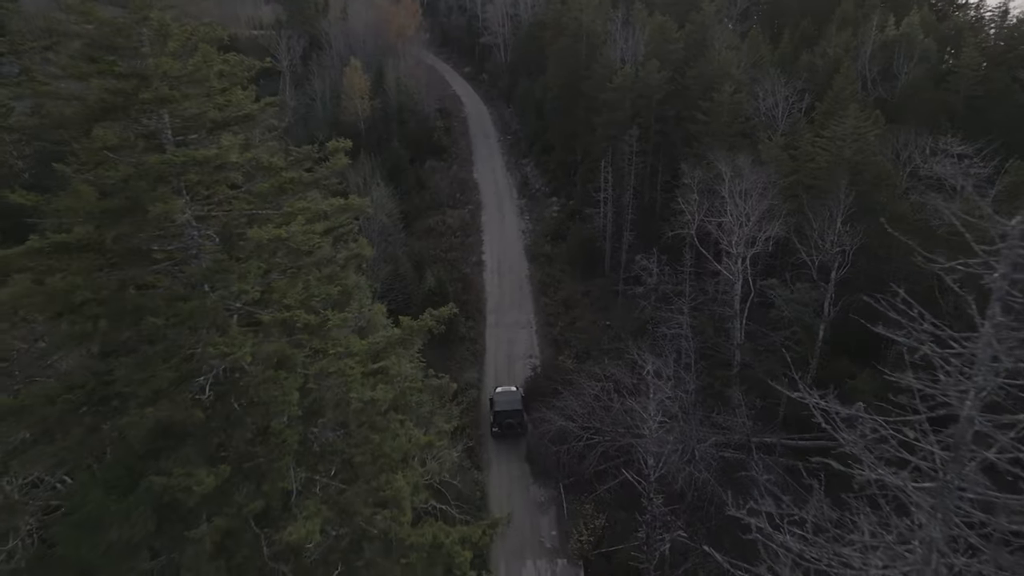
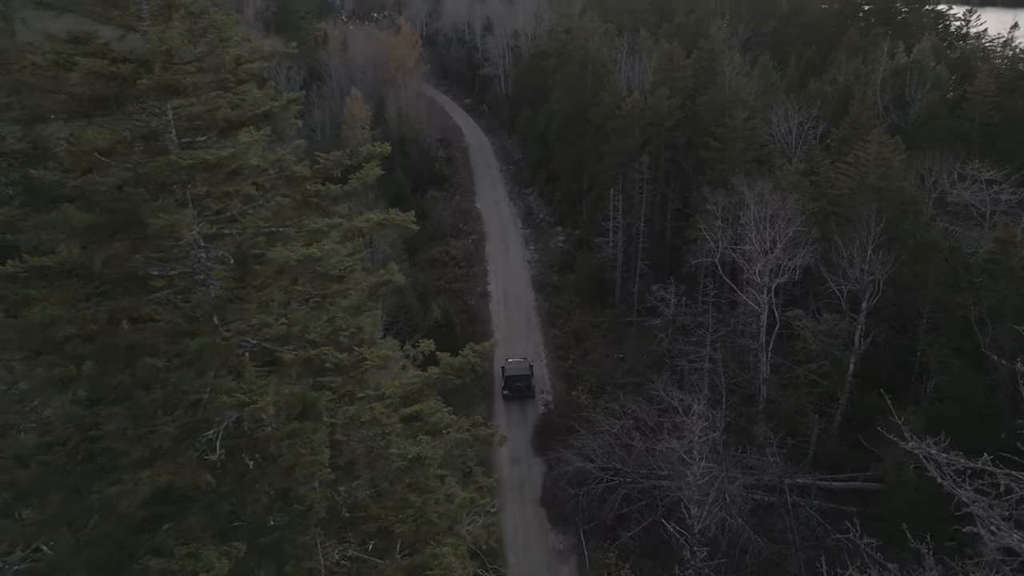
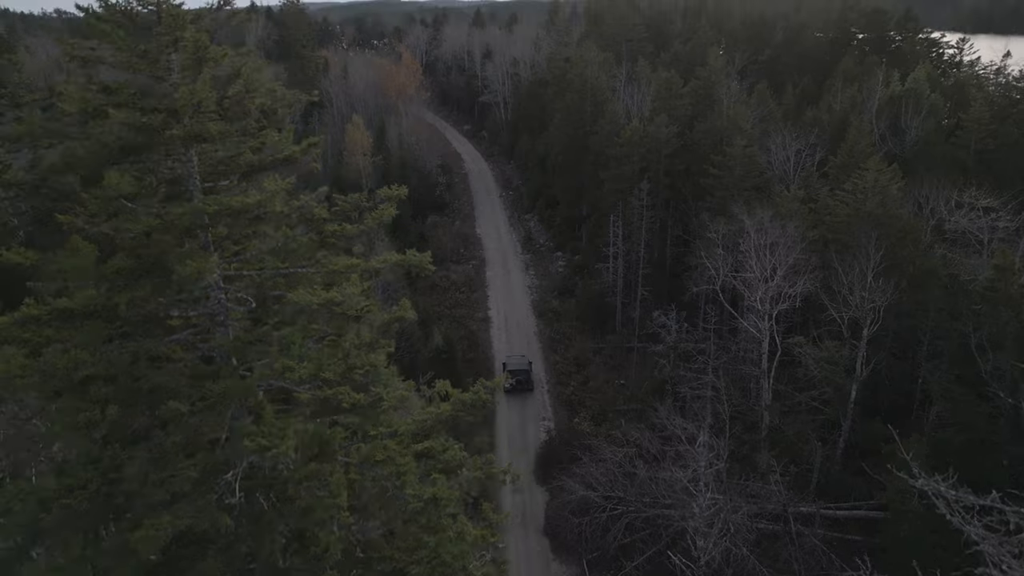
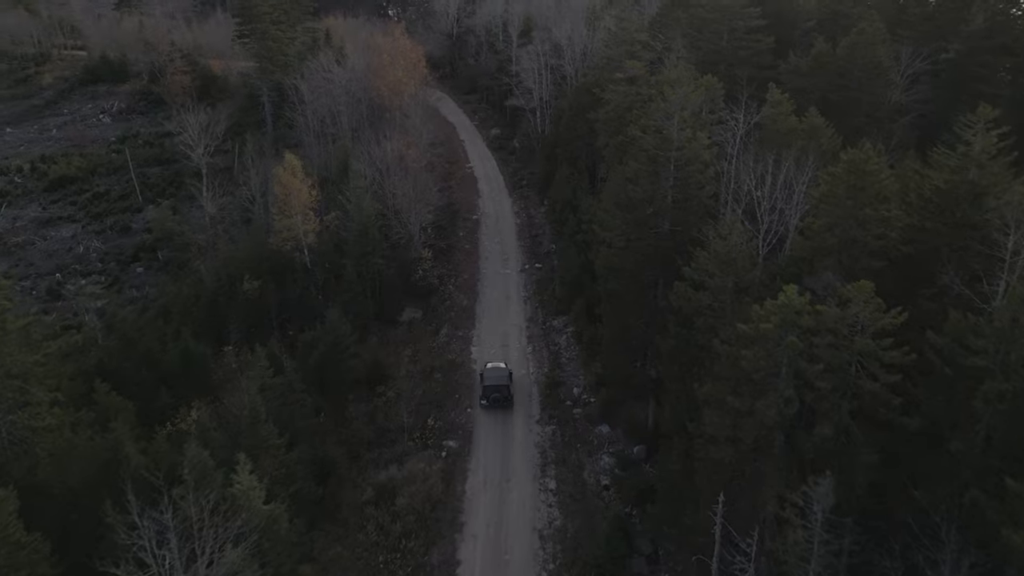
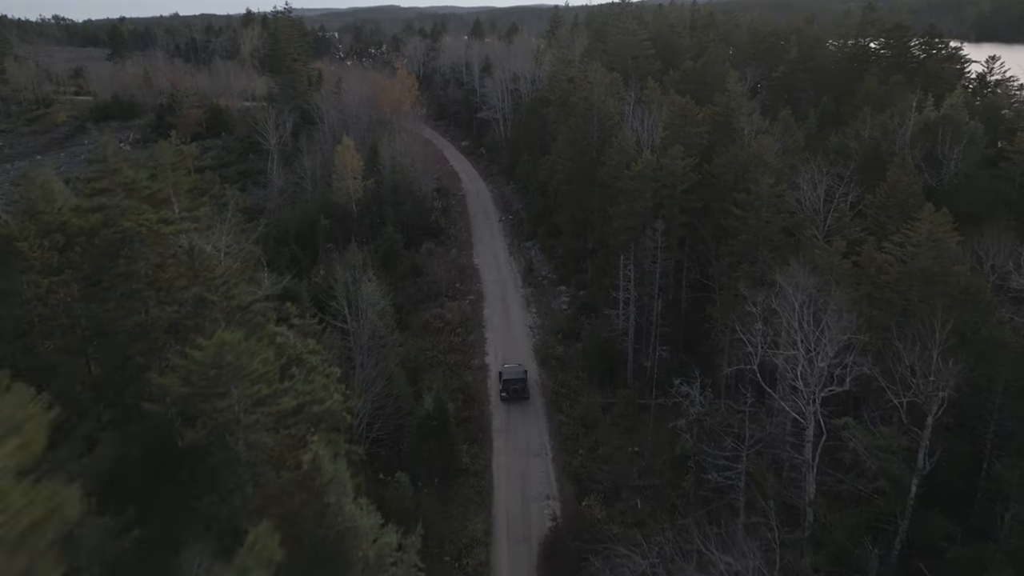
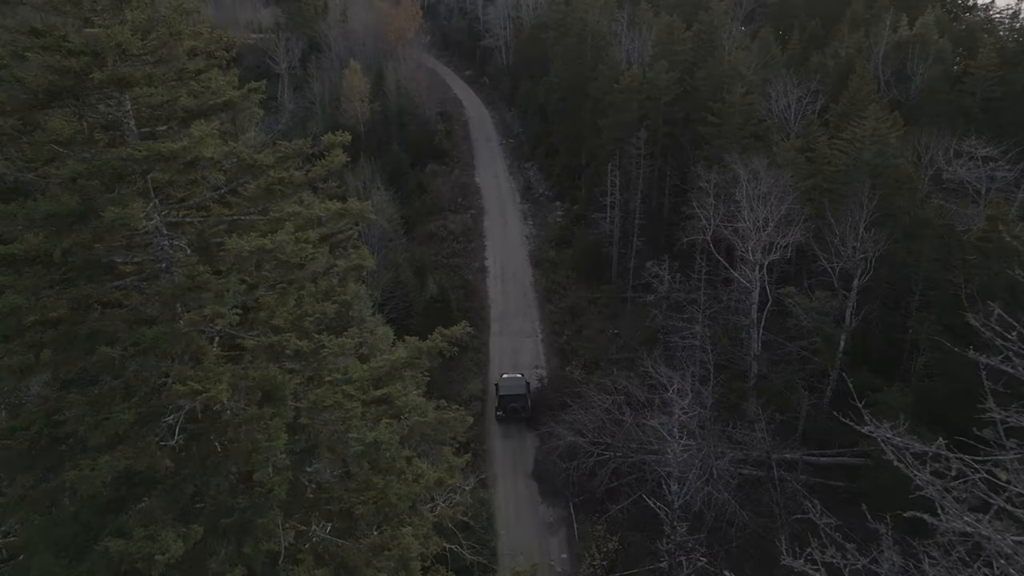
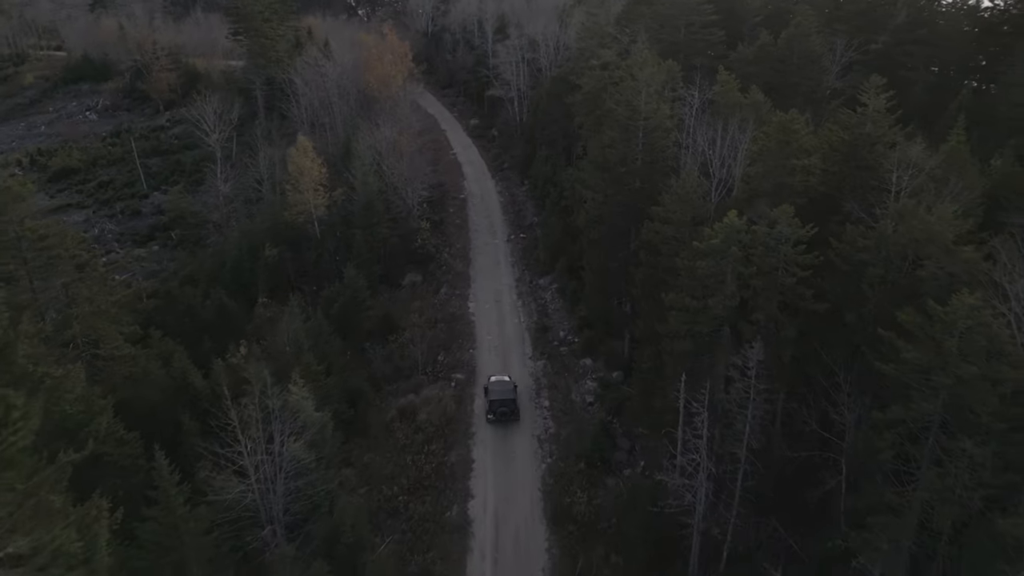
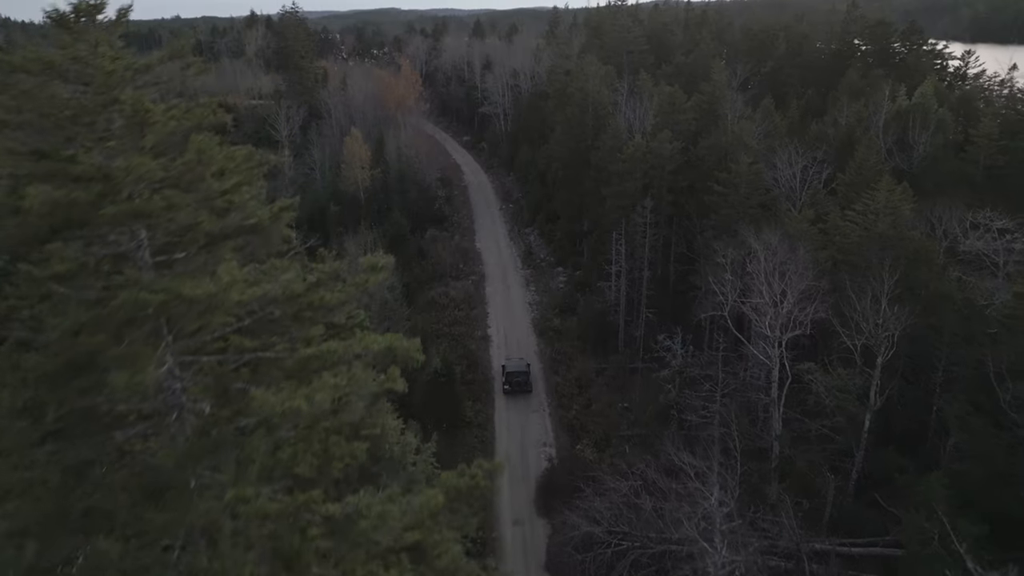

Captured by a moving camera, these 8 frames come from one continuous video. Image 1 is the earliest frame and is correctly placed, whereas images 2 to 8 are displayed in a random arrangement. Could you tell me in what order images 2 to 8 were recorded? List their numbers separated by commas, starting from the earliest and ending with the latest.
6, 2, 3, 8, 5, 7, 4
